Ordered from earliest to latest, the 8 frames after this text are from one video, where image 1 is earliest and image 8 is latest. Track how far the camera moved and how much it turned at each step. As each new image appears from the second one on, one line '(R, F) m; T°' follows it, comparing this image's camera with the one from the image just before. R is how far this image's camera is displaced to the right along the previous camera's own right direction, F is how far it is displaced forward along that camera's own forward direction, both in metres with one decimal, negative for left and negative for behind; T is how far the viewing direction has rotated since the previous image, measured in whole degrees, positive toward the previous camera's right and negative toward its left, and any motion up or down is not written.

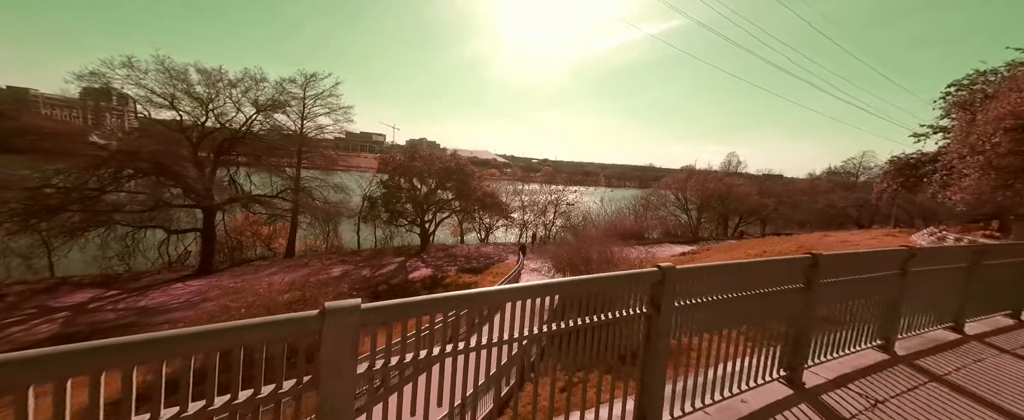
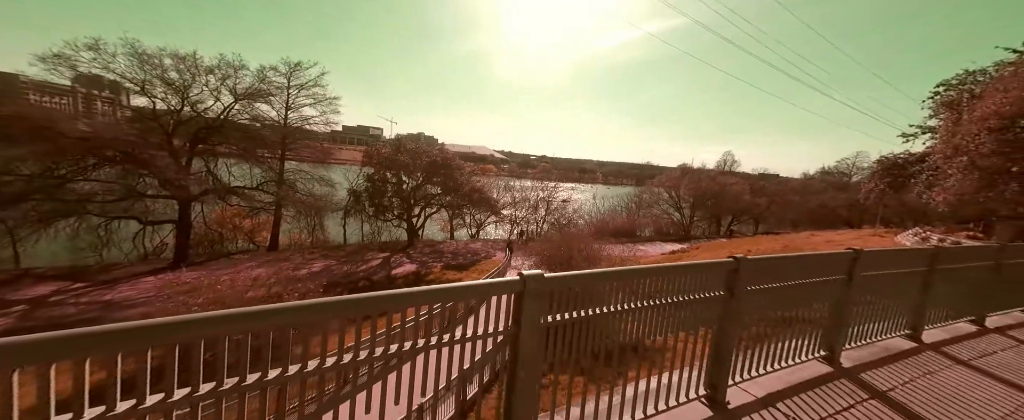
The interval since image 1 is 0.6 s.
(+0.5, +0.2) m; +1°
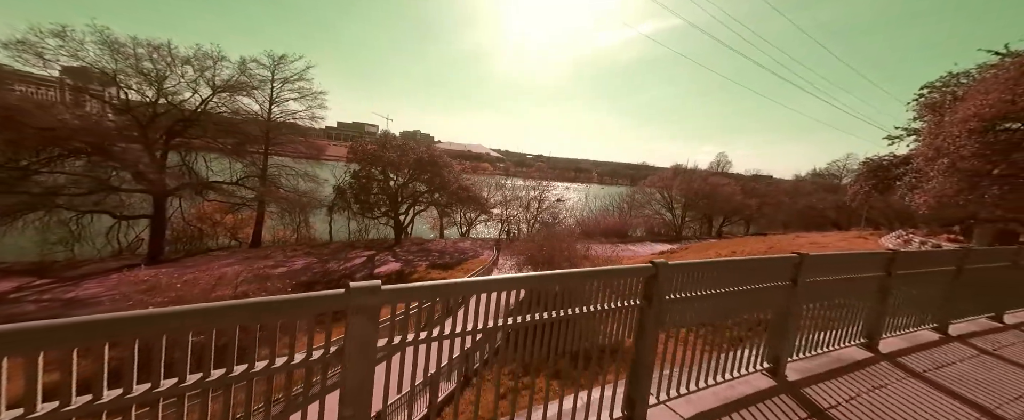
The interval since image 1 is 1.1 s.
(+0.4, +0.2) m; +1°
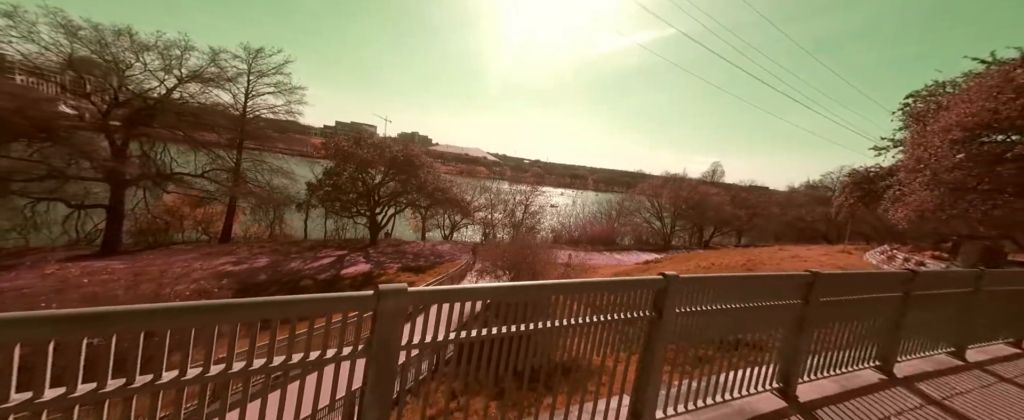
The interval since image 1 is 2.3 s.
(+0.9, +0.5) m; +1°
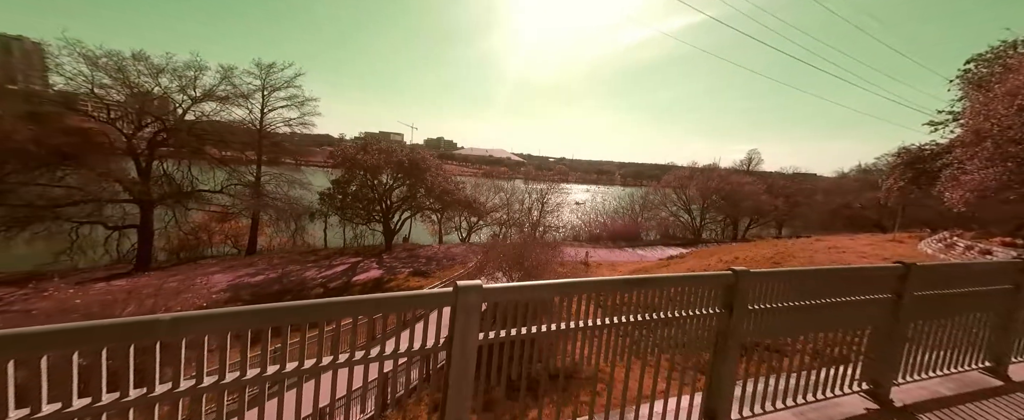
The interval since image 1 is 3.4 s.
(+0.8, +0.4) m; -5°
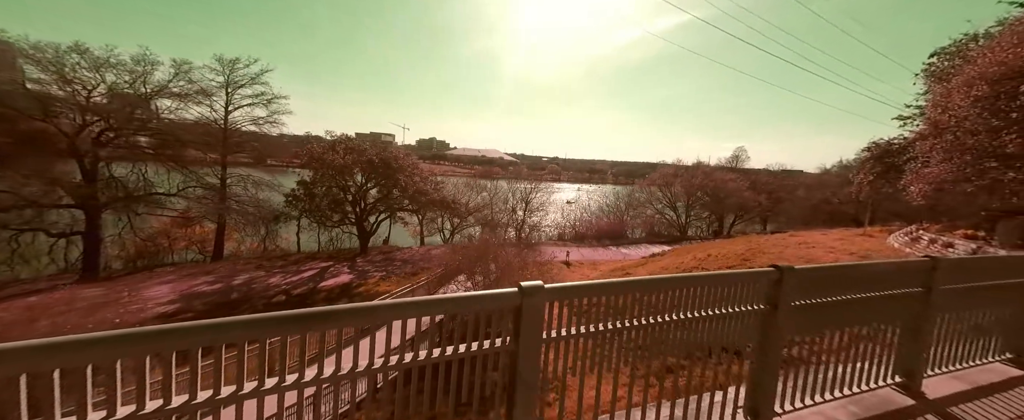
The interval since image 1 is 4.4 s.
(+0.7, +0.3) m; +1°
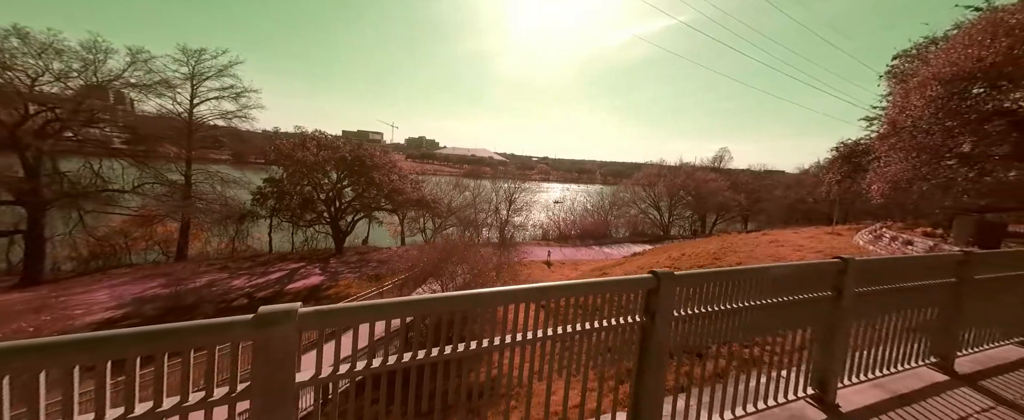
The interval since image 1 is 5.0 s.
(+0.5, +0.2) m; +2°
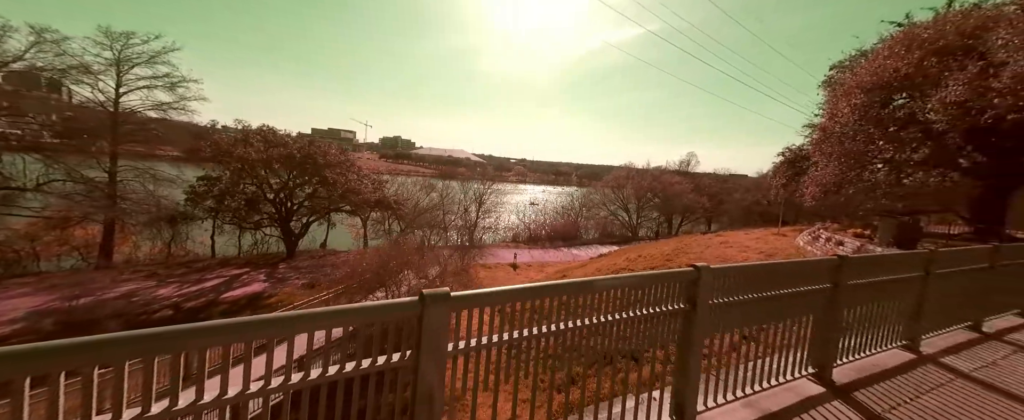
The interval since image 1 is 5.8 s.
(+0.6, +0.2) m; +4°
